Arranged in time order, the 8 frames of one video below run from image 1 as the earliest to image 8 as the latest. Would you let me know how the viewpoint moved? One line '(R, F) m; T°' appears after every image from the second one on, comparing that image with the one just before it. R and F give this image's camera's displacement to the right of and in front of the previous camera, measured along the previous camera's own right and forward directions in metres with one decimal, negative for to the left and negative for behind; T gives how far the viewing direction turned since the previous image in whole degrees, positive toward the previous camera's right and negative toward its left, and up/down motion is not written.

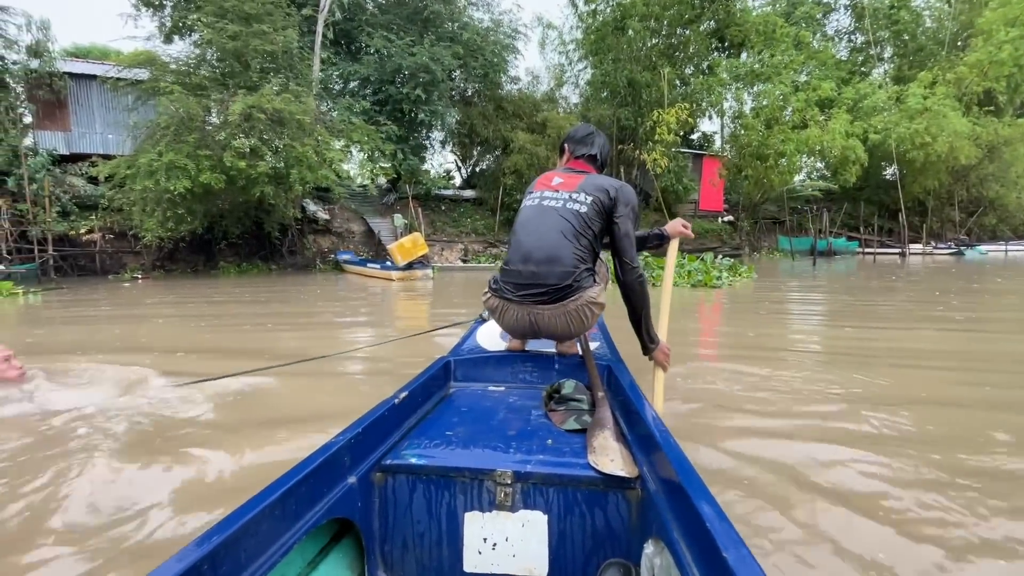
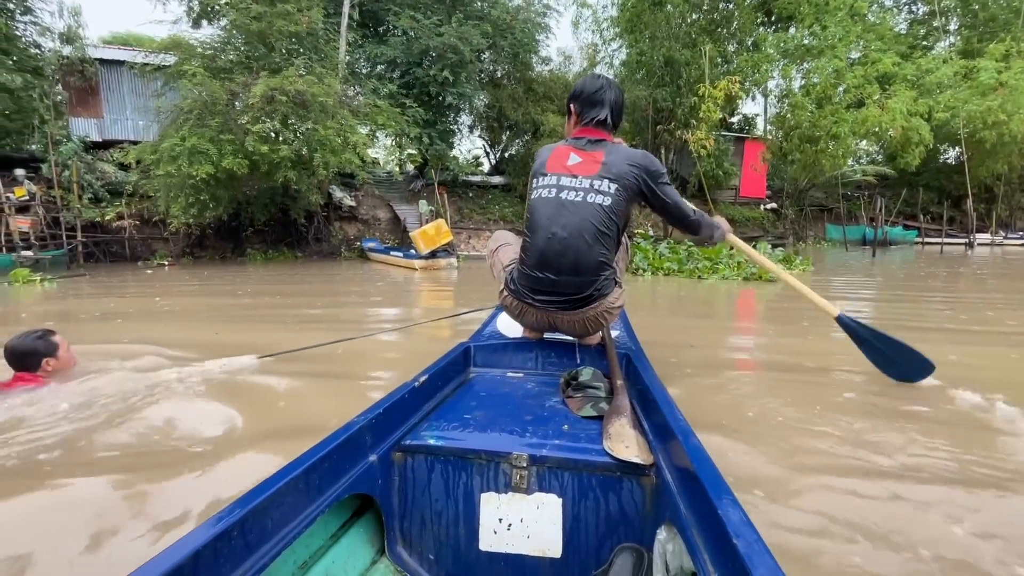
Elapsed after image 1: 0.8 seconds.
(0.0, +0.3) m; -3°
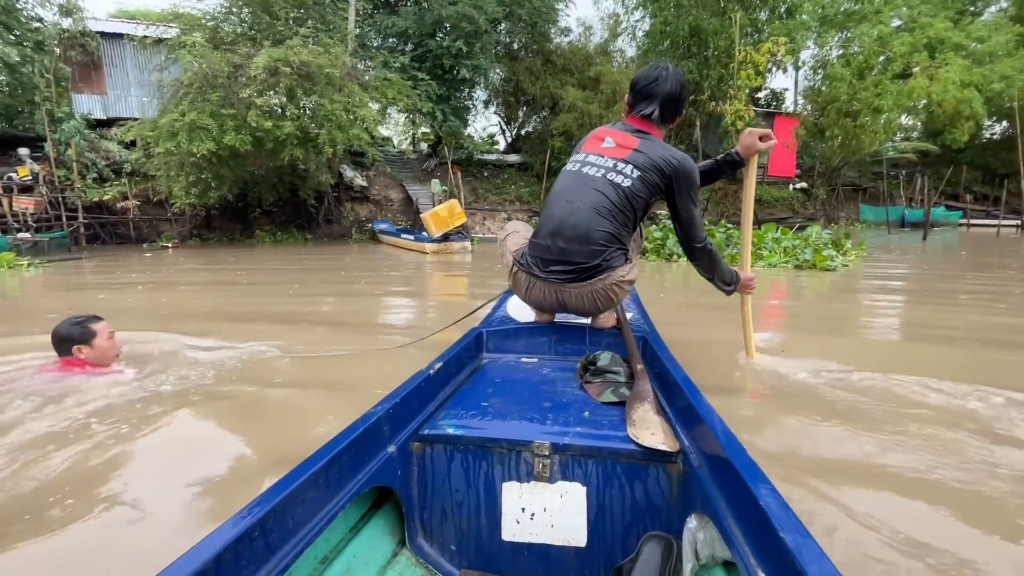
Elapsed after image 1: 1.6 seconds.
(0.0, +0.4) m; -2°
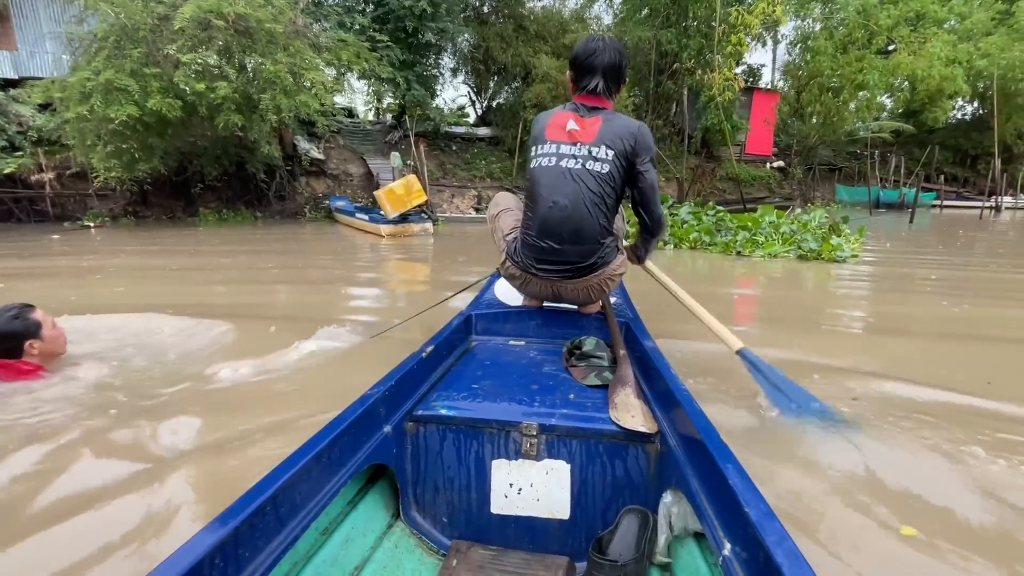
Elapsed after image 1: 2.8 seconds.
(+0.1, +0.5) m; +3°
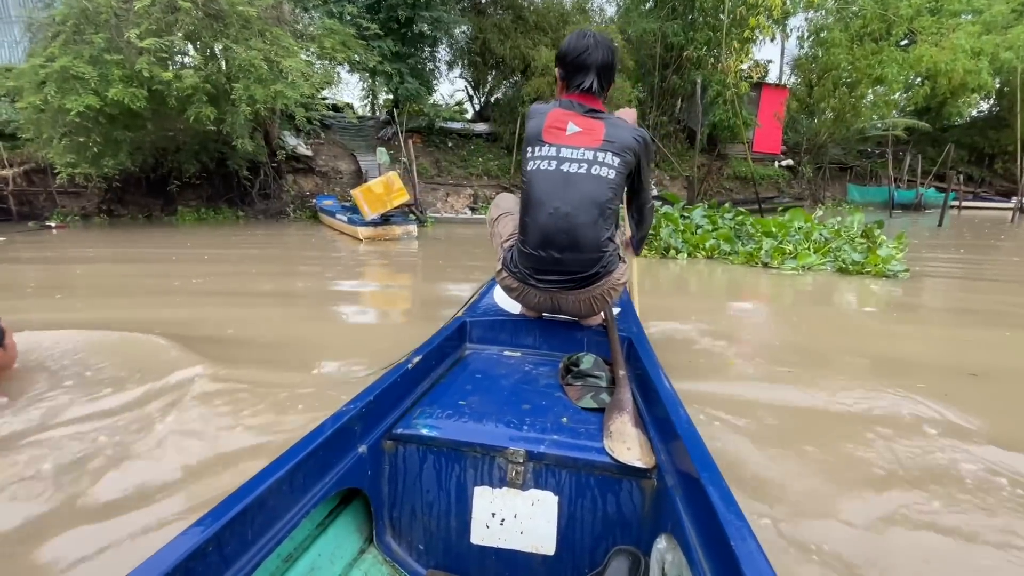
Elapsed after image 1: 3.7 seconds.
(+0.1, +0.4) m; 0°
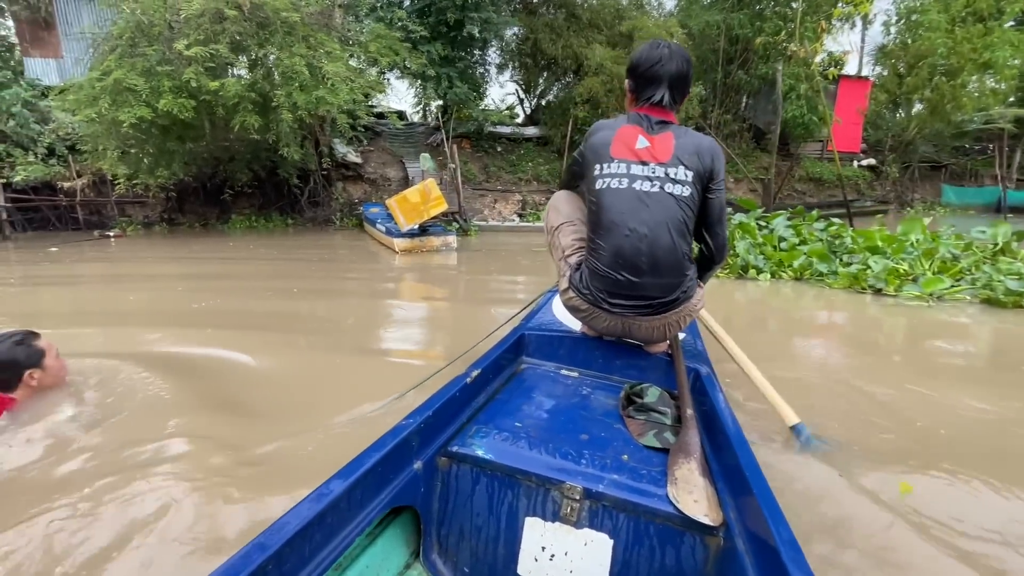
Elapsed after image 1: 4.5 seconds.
(0.0, +0.4) m; -6°
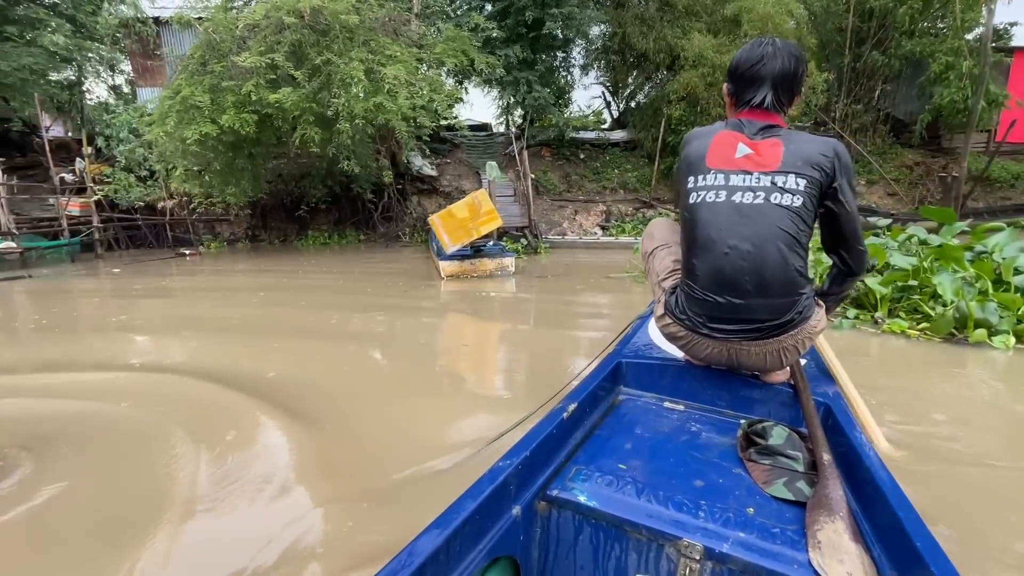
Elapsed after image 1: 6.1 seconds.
(+0.1, +0.8) m; -10°
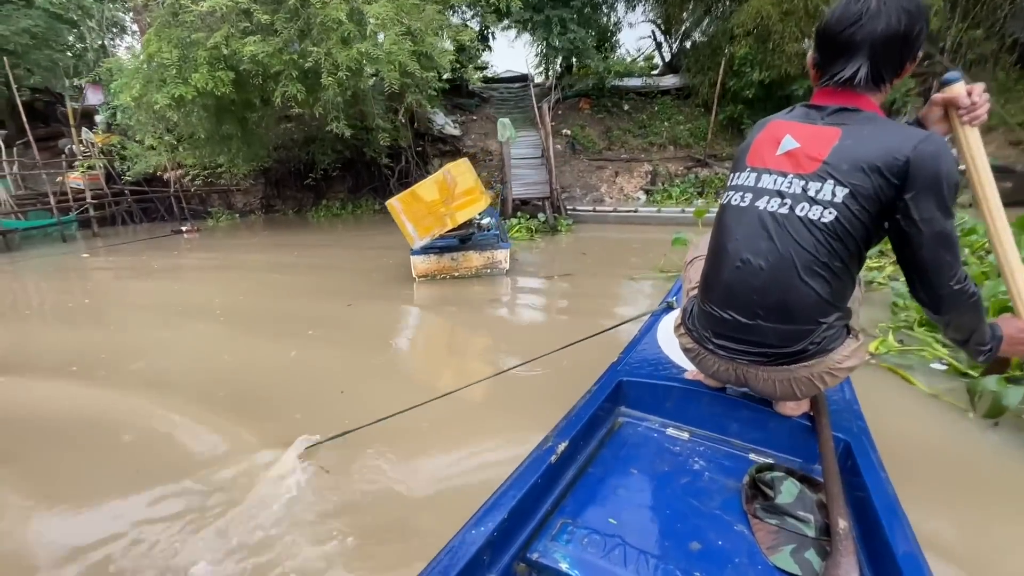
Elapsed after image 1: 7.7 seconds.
(+0.3, +0.8) m; -6°
